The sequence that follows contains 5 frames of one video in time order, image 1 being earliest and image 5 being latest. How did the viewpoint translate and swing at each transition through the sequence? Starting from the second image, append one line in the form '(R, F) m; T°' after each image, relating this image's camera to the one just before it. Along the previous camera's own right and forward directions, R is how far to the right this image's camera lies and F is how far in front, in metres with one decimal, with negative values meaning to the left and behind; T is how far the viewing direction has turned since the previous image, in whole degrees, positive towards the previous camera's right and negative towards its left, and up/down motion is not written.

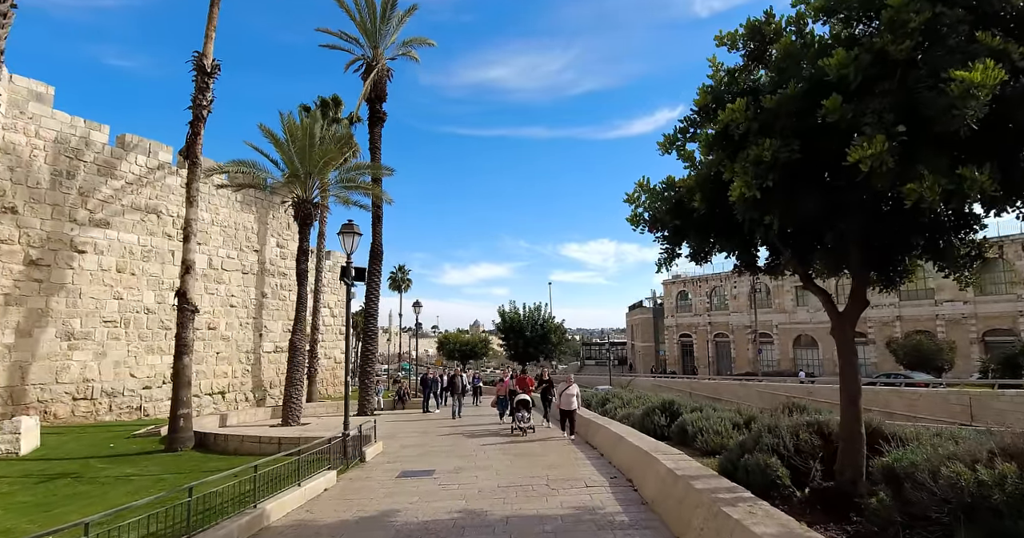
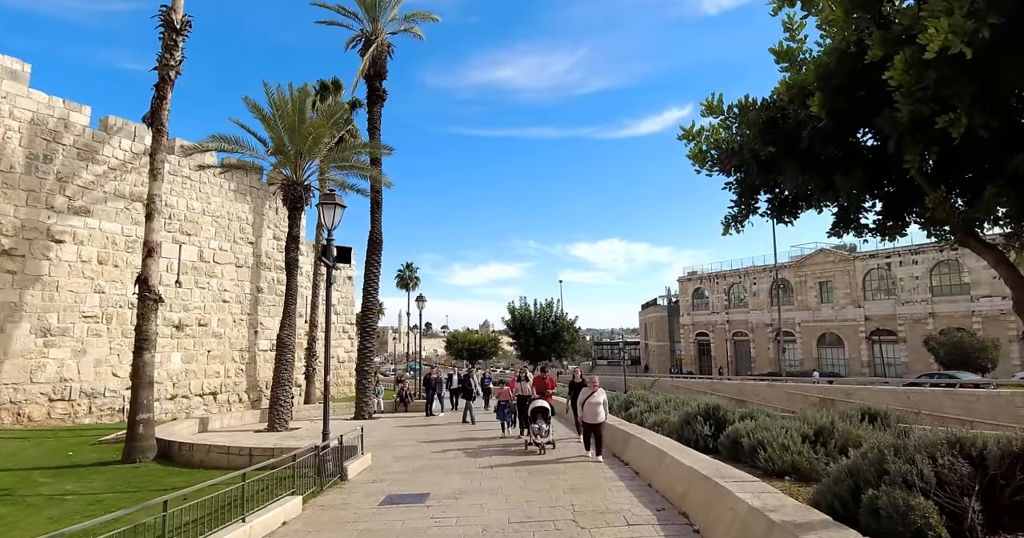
(0.0, +1.5) m; -1°
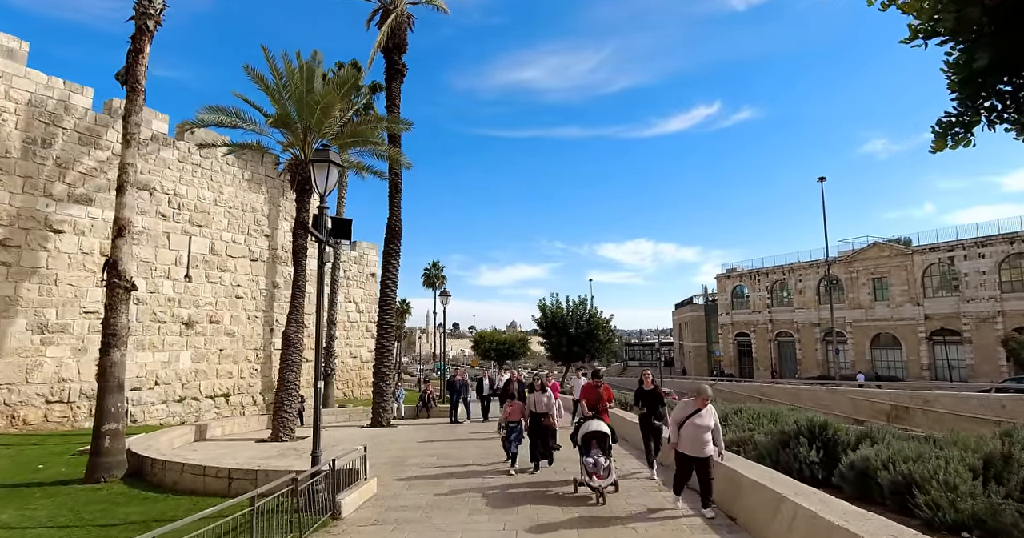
(-0.2, +1.7) m; -3°
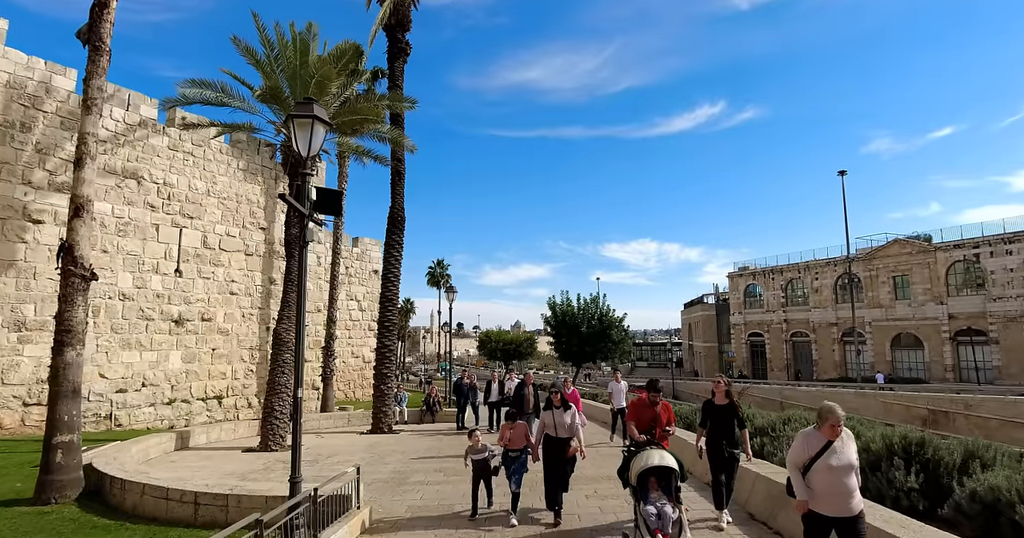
(-0.2, +1.1) m; 0°
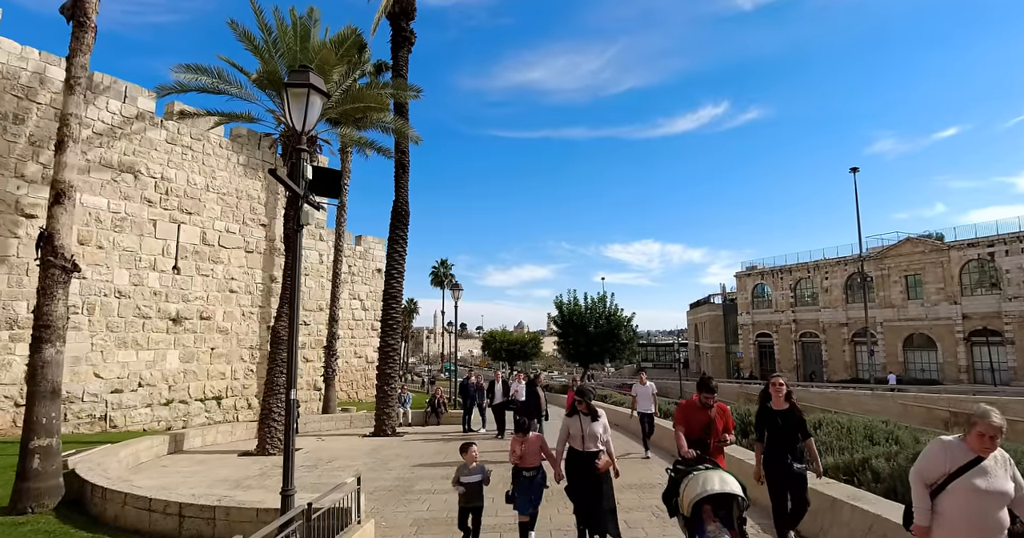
(-0.1, +0.5) m; 0°
